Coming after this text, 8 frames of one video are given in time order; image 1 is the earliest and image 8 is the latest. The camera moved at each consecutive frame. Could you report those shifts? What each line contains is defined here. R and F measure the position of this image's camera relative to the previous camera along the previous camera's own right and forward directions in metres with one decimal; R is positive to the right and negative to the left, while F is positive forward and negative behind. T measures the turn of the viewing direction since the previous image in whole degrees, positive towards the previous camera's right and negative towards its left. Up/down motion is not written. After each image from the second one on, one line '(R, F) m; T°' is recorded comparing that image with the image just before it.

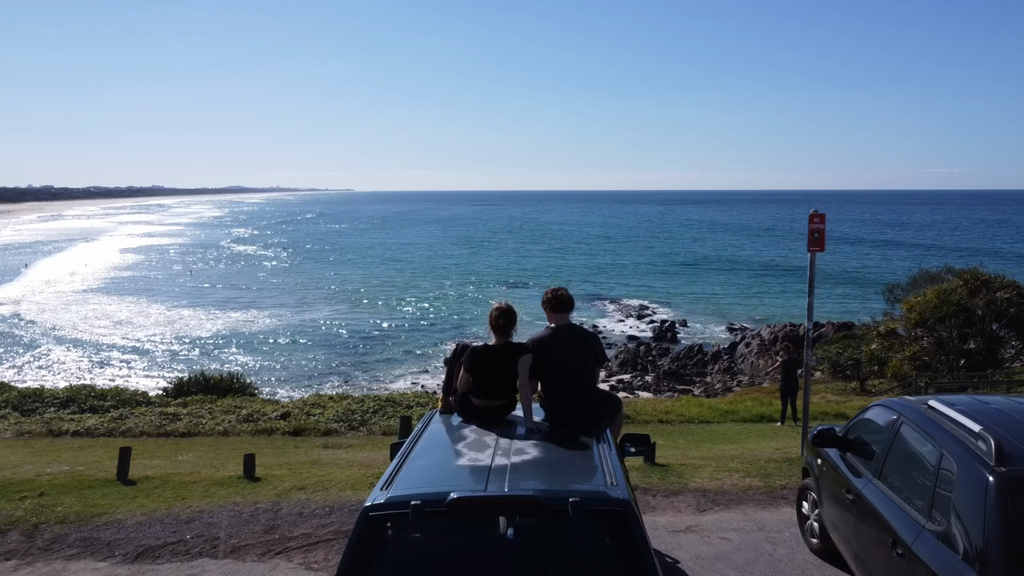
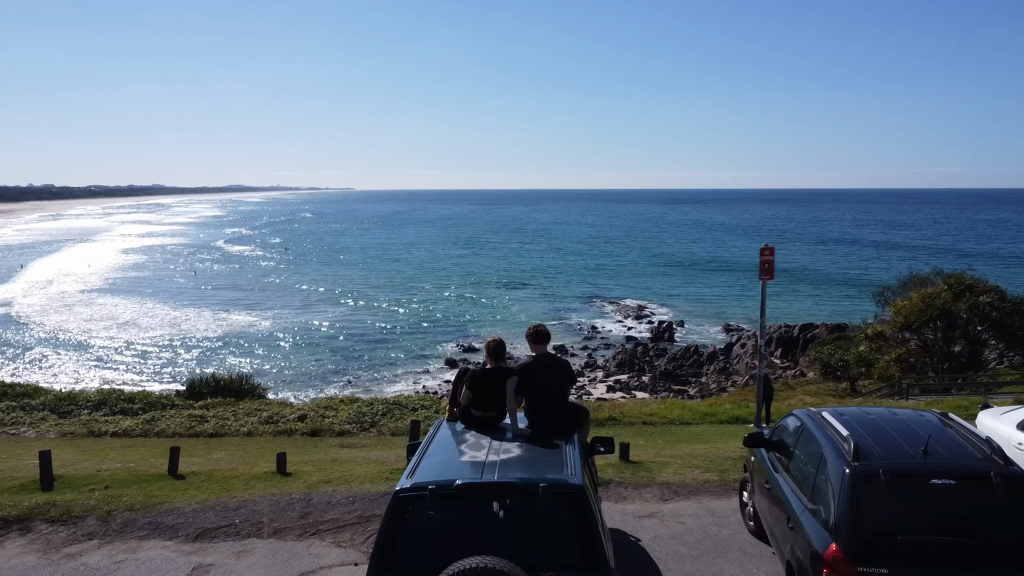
(0.0, -0.7) m; 0°
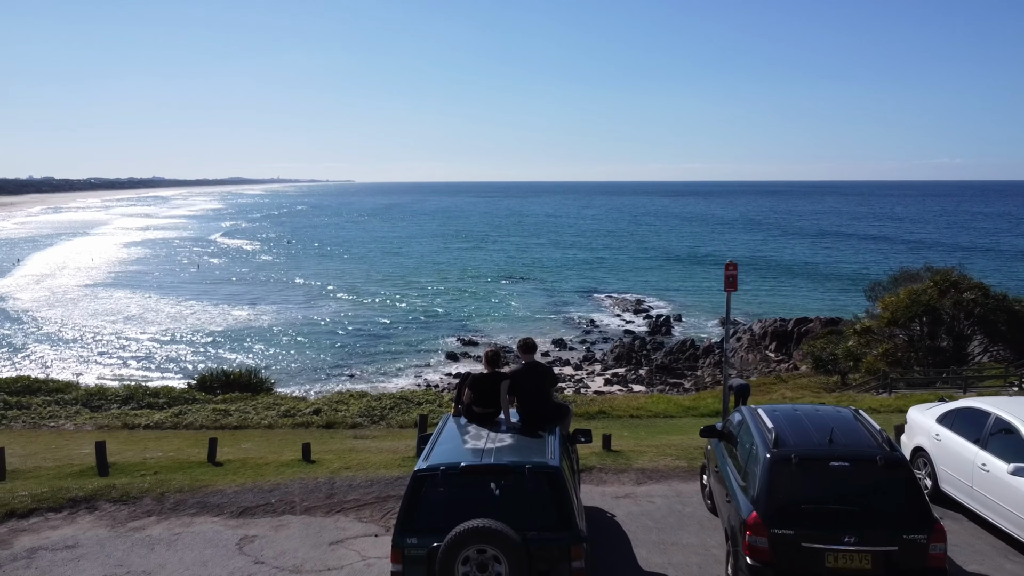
(0.0, -0.7) m; 0°
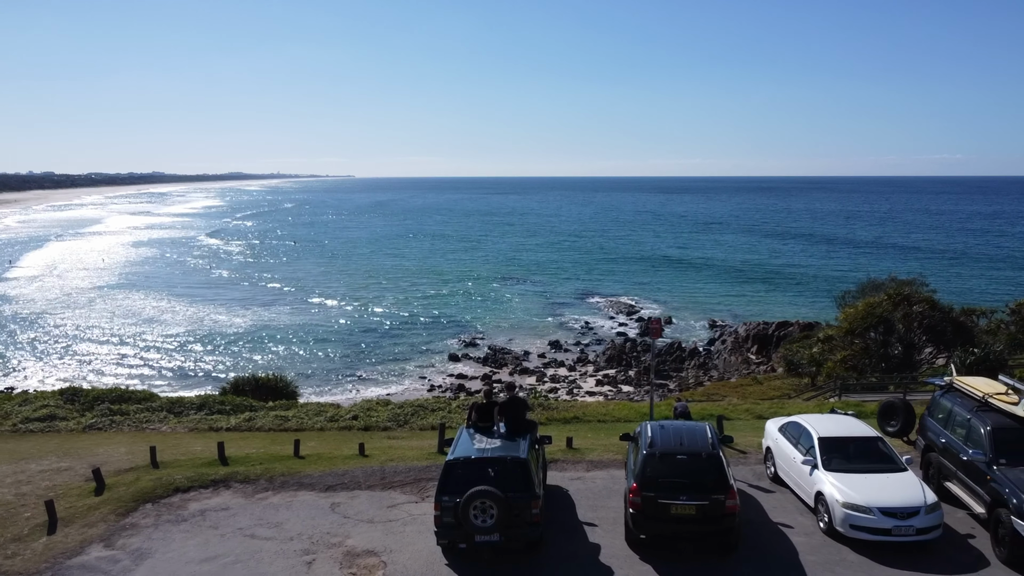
(+0.1, -2.5) m; 0°
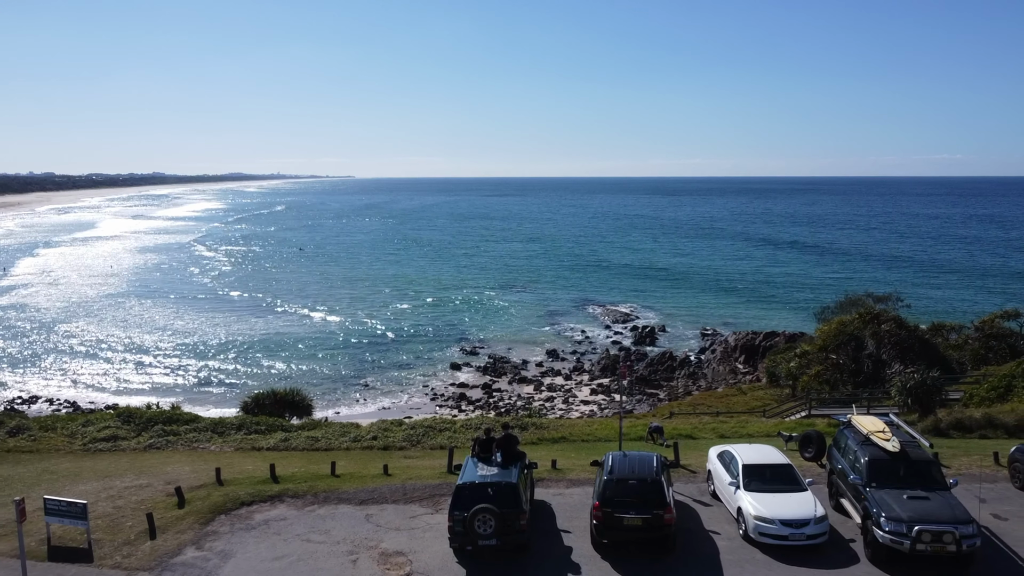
(+0.1, -1.9) m; 0°
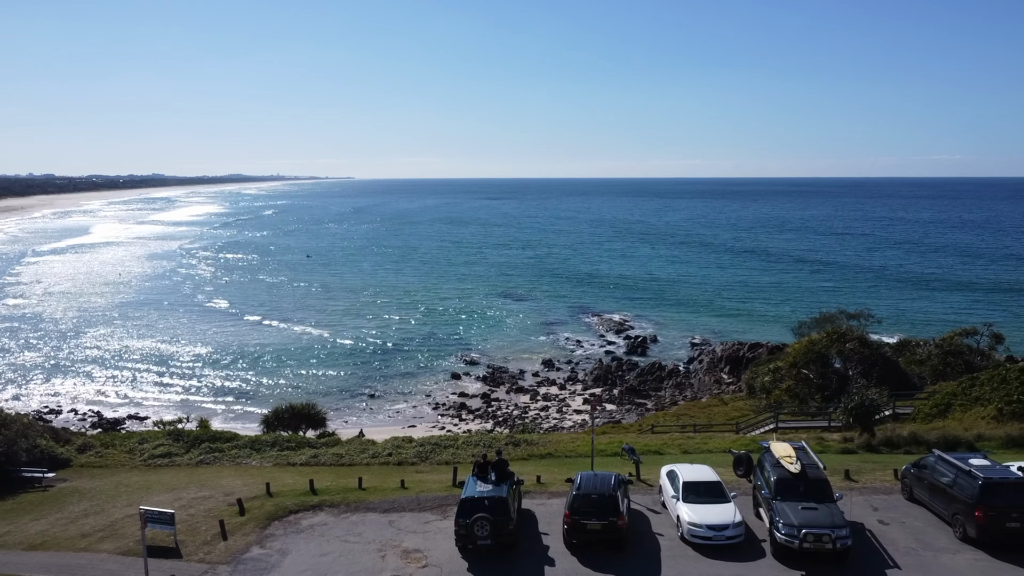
(+0.1, -2.4) m; 0°
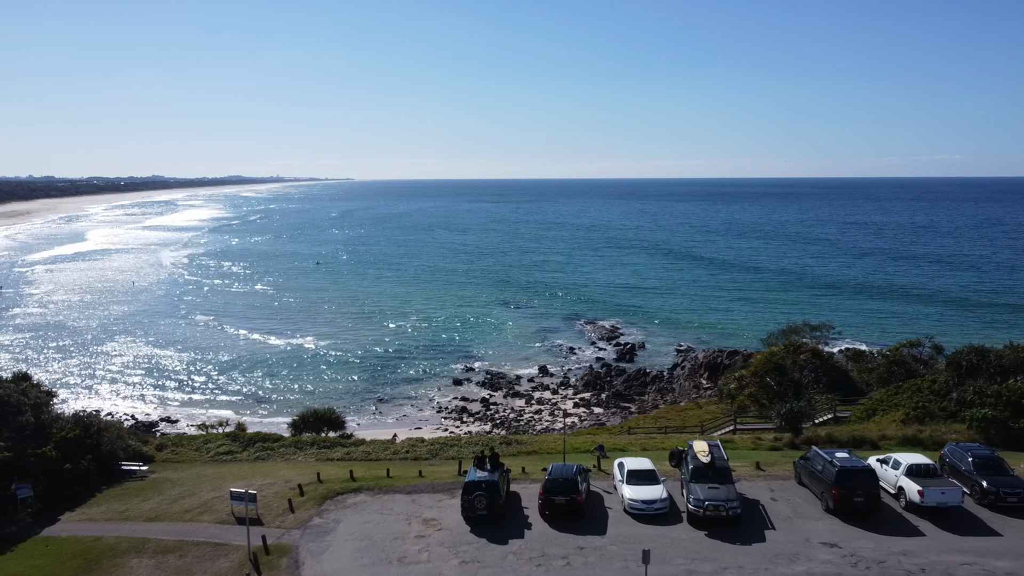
(+0.2, -3.9) m; 0°
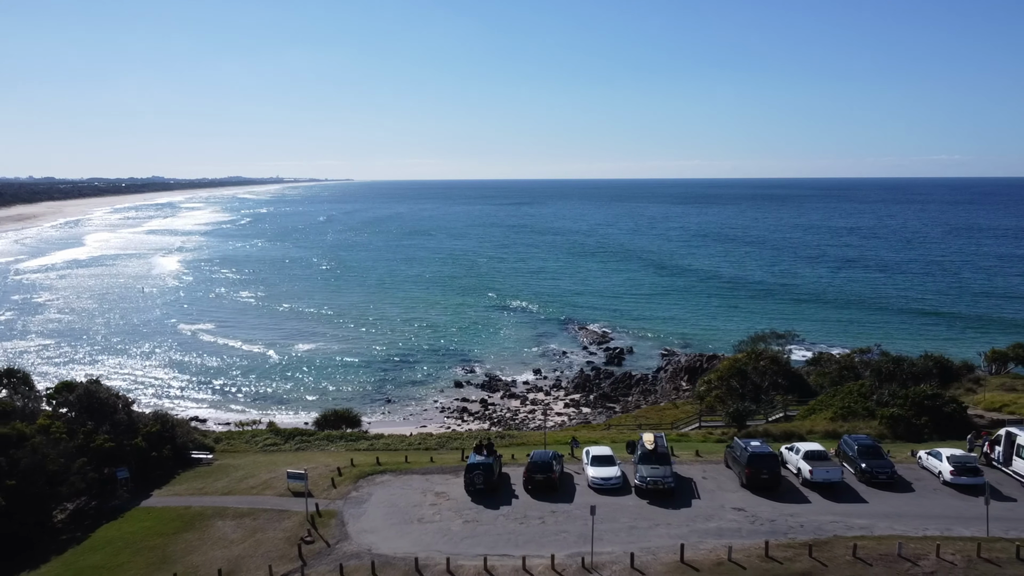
(+0.2, -4.4) m; 0°
